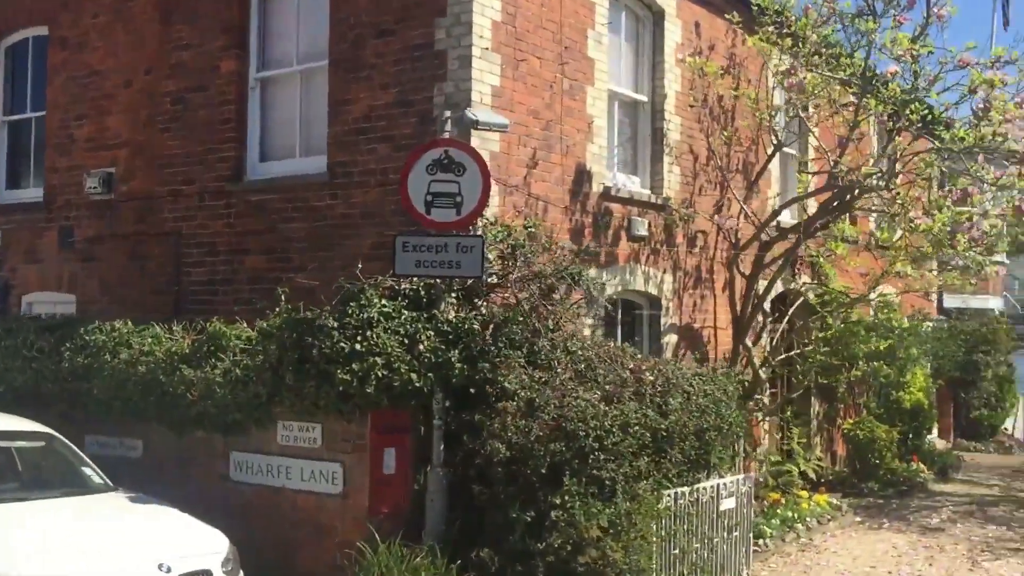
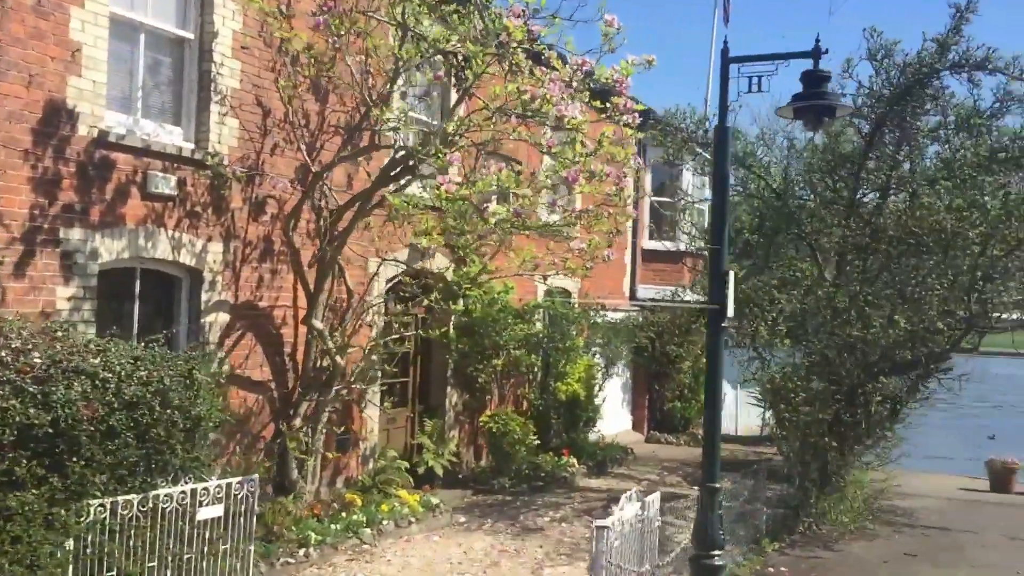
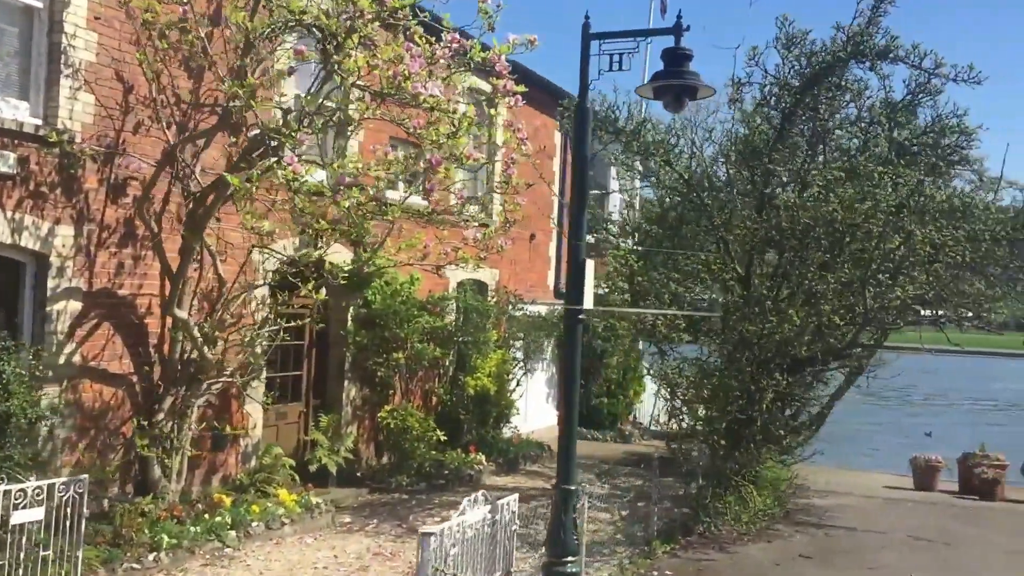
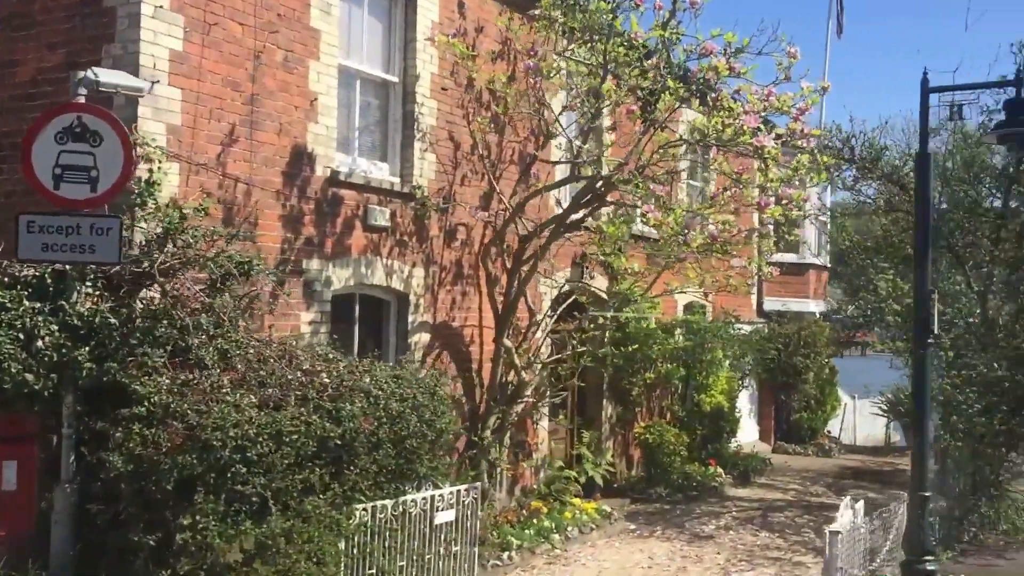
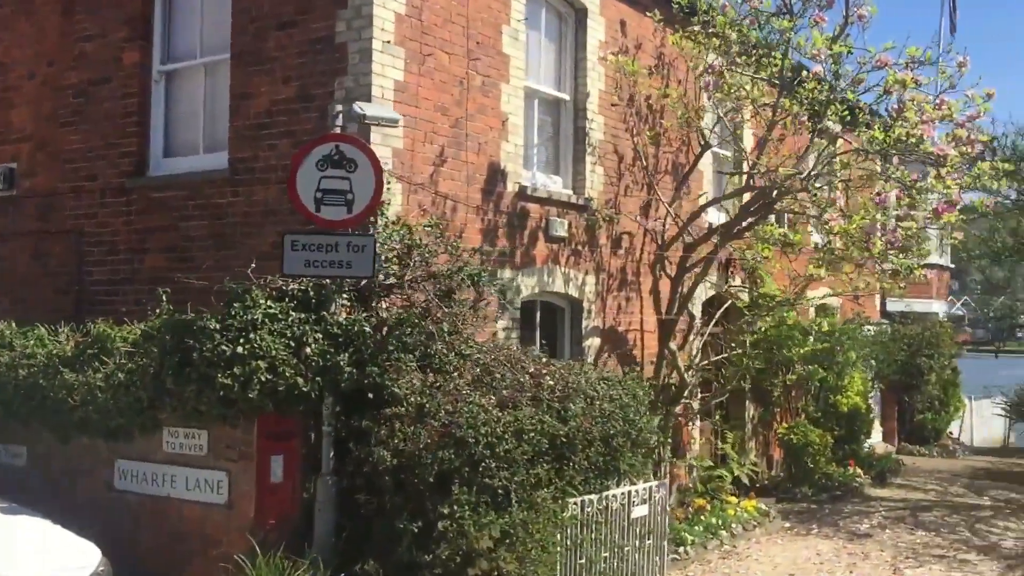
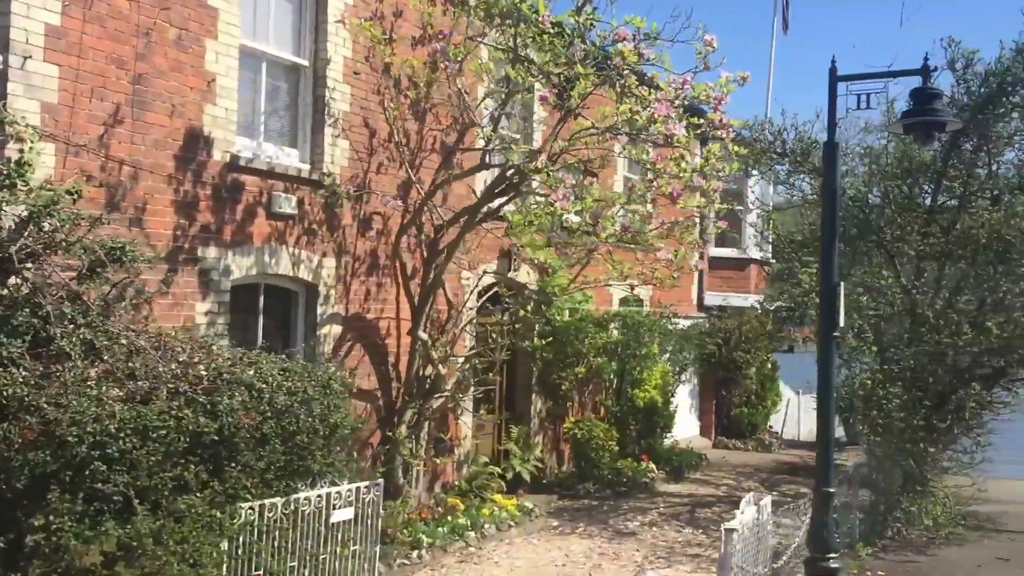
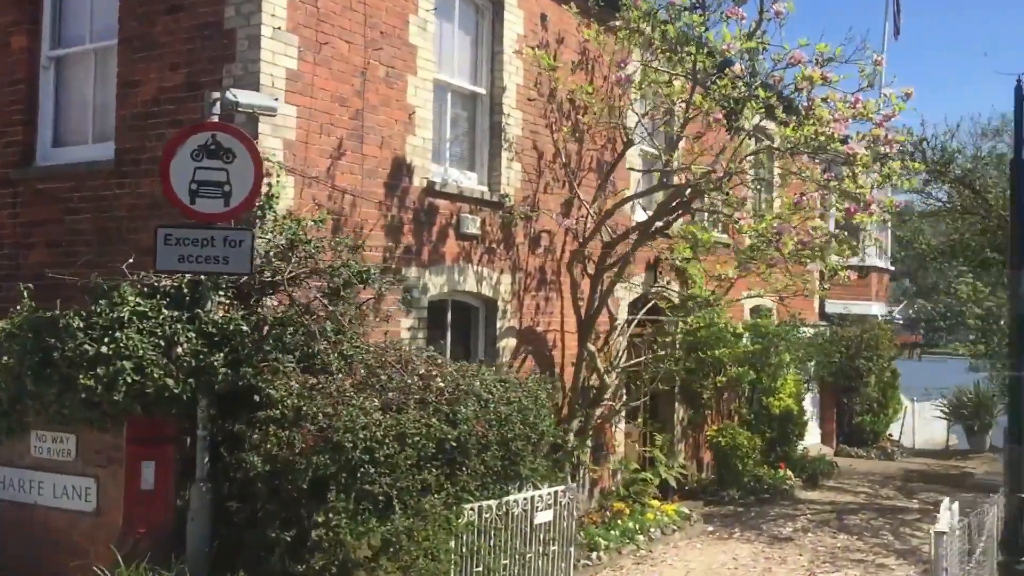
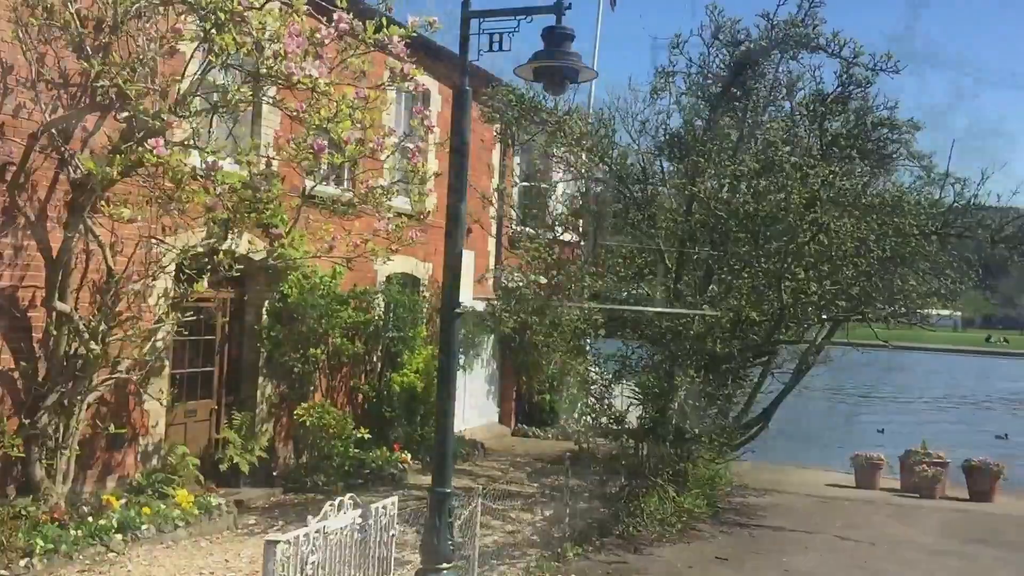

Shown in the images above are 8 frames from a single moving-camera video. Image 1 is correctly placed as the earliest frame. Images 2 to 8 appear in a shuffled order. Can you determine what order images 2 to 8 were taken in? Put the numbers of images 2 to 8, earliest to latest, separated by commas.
5, 7, 4, 6, 2, 3, 8
